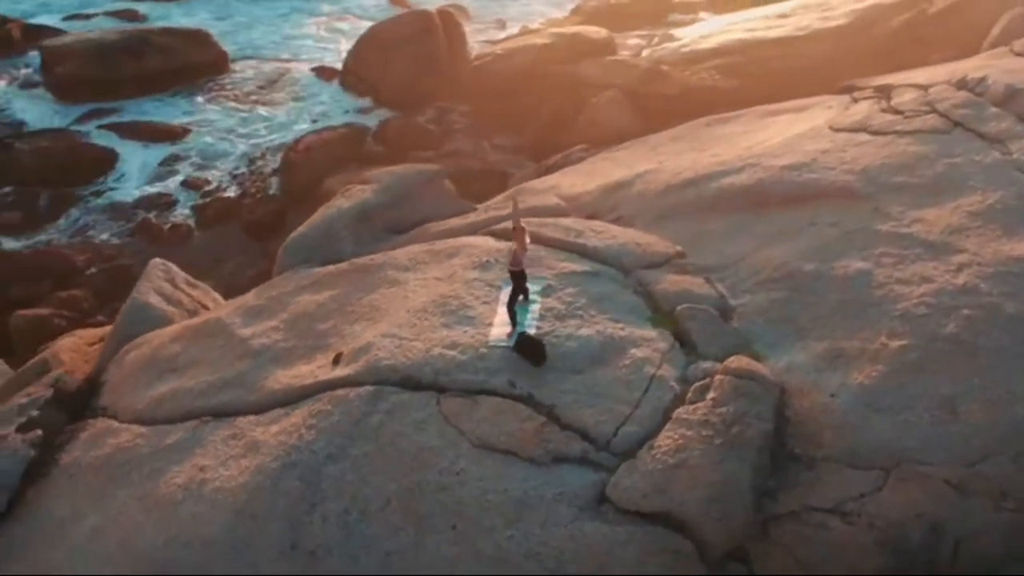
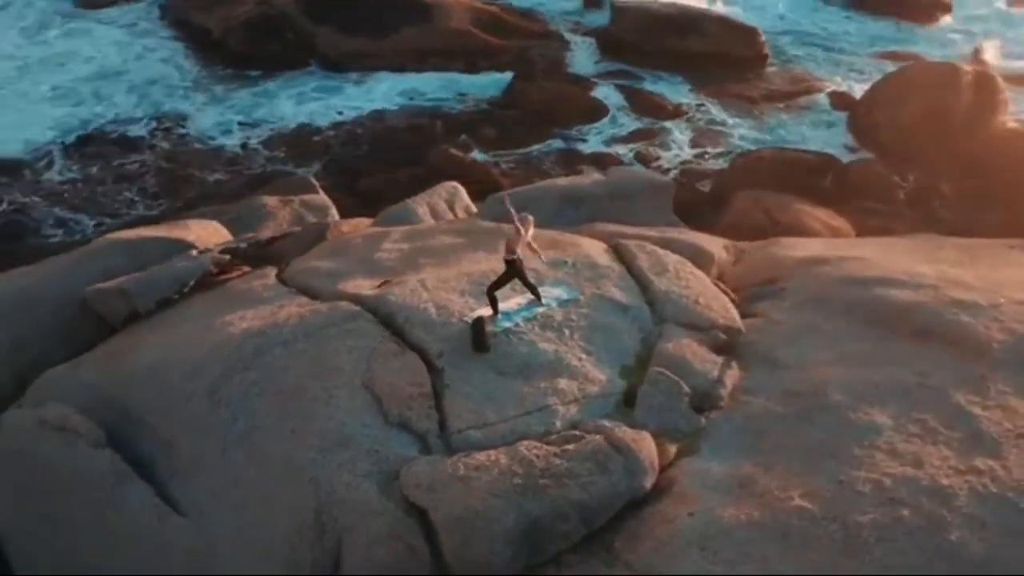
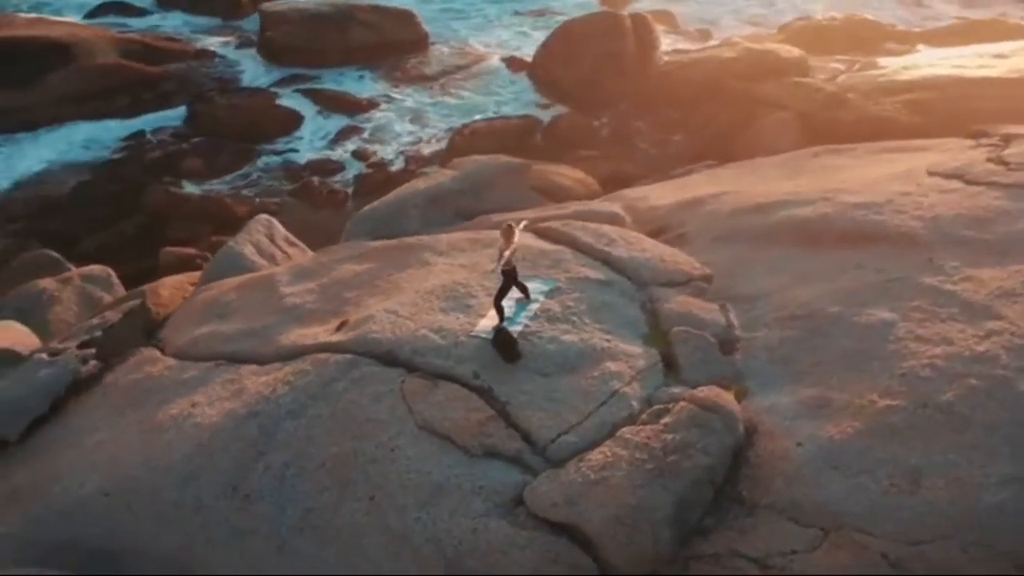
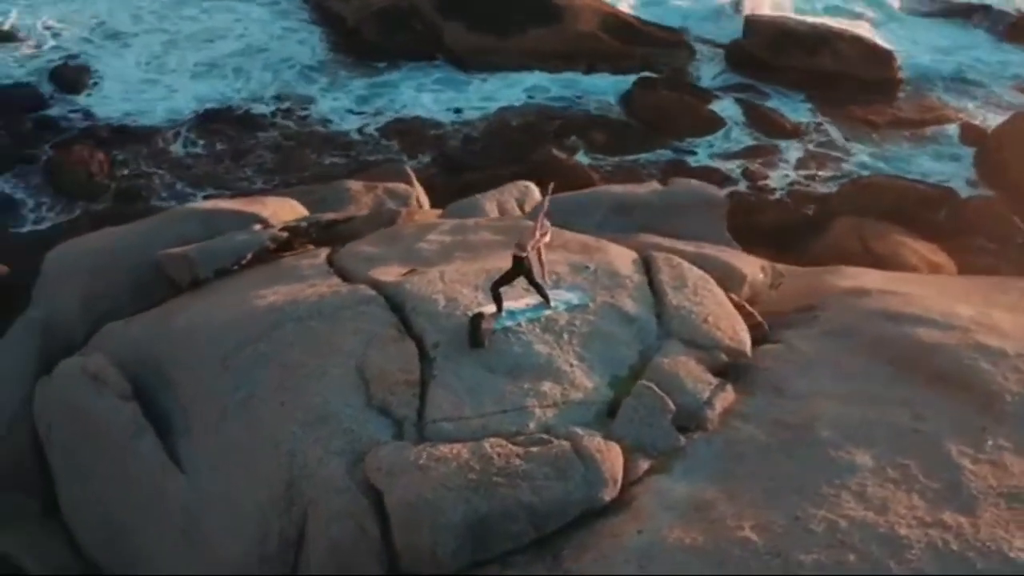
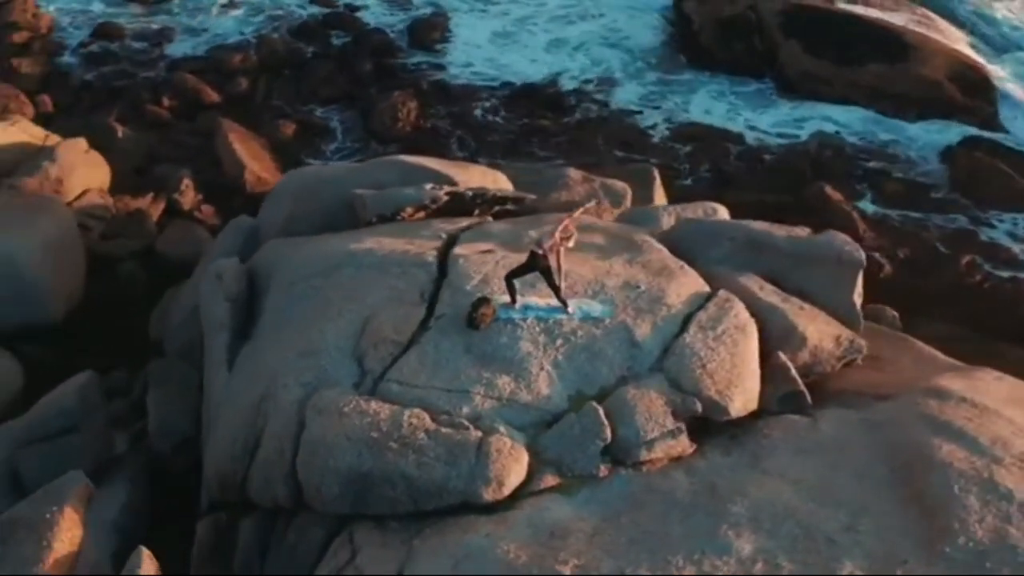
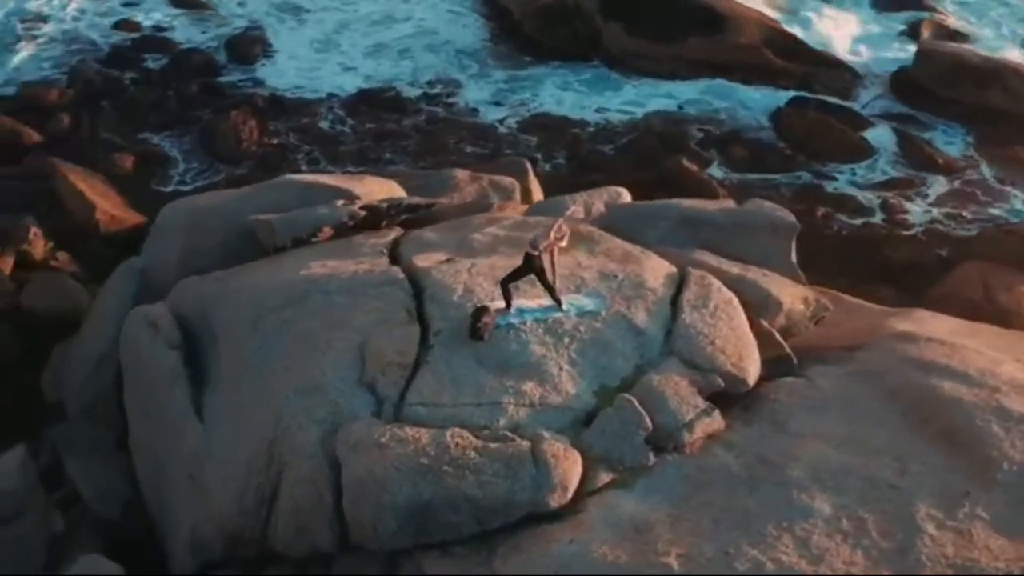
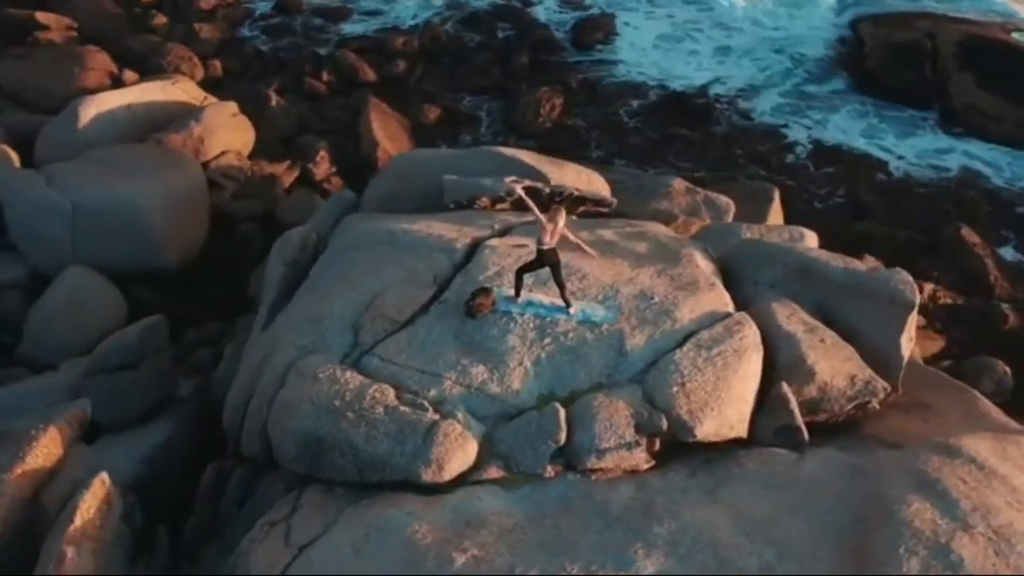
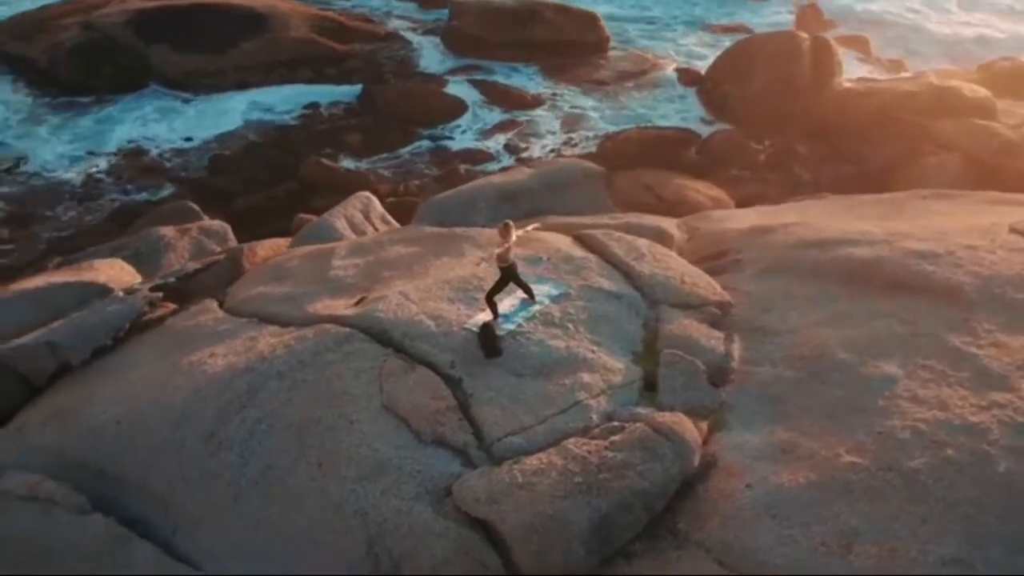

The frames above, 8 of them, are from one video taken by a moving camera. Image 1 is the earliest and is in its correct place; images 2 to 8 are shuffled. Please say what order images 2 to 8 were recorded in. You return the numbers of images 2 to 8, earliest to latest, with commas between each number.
3, 8, 2, 4, 6, 5, 7
